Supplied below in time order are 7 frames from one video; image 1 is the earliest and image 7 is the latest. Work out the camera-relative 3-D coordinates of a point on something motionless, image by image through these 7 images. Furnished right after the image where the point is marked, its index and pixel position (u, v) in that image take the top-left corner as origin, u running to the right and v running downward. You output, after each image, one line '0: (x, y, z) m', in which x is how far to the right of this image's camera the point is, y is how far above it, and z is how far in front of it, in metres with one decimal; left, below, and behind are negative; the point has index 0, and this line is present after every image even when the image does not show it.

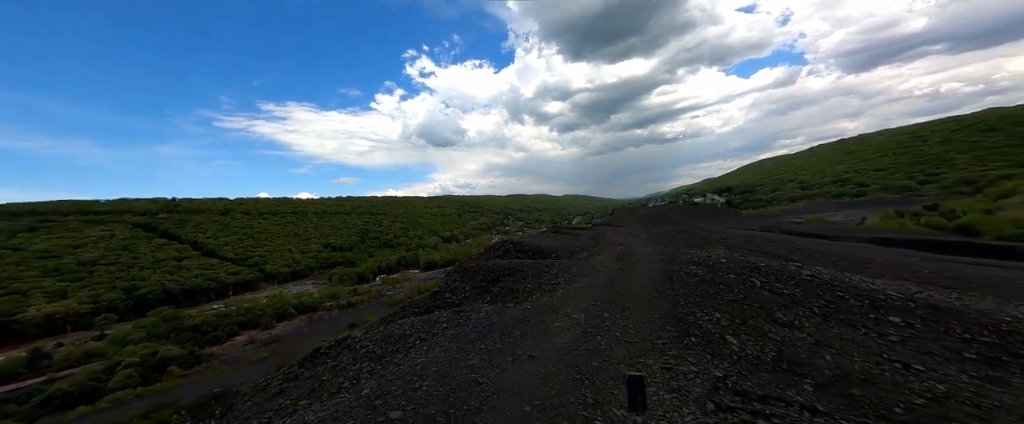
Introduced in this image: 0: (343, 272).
0: (-9.6, -3.3, +17.8) m
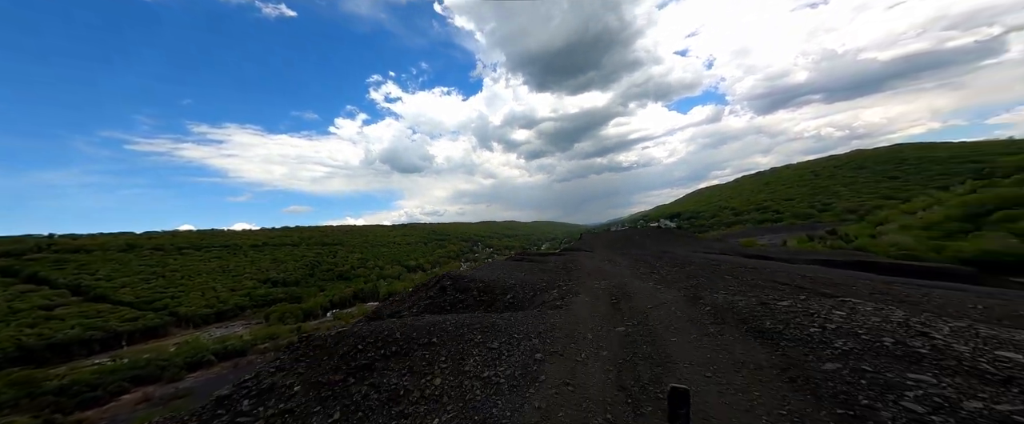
0: (-11.2, -4.8, +15.7) m
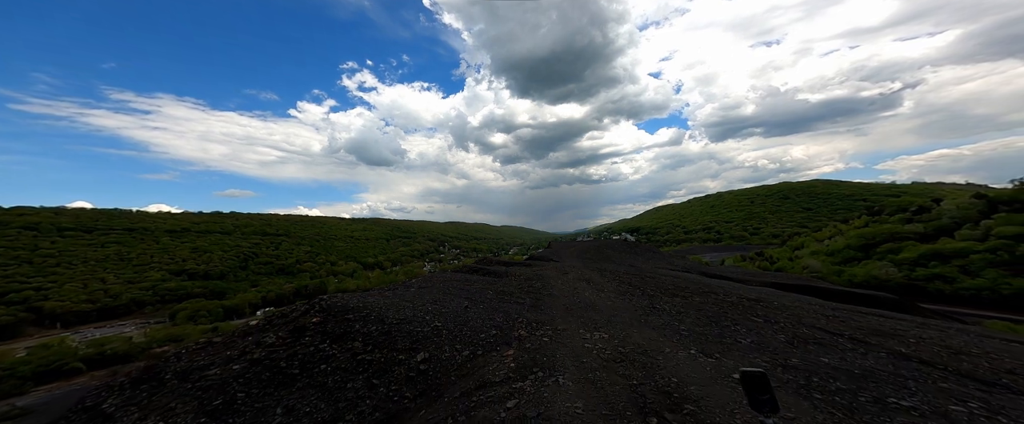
0: (-13.3, -4.1, +13.9) m
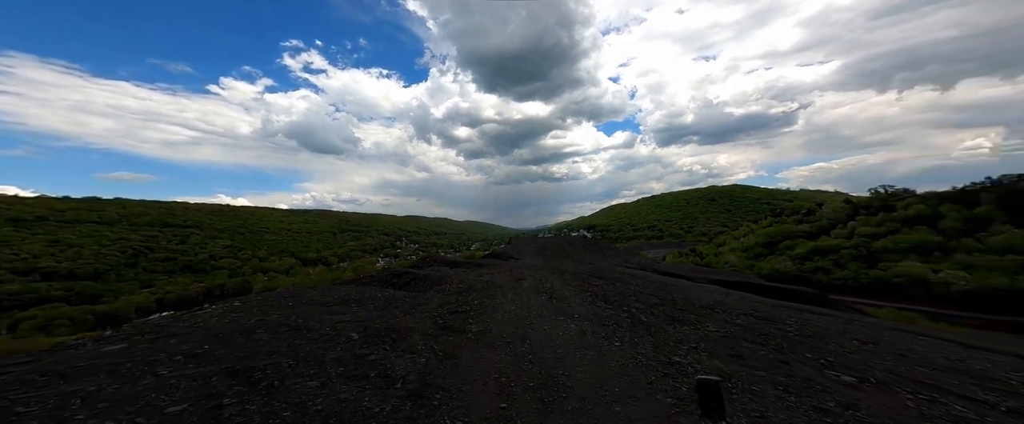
0: (-15.8, -3.6, +11.5) m
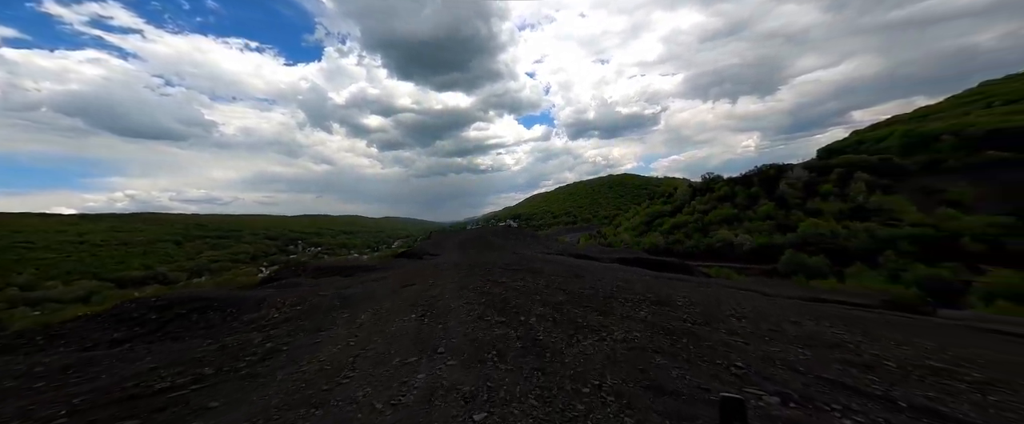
0: (-19.0, -4.2, +4.2) m
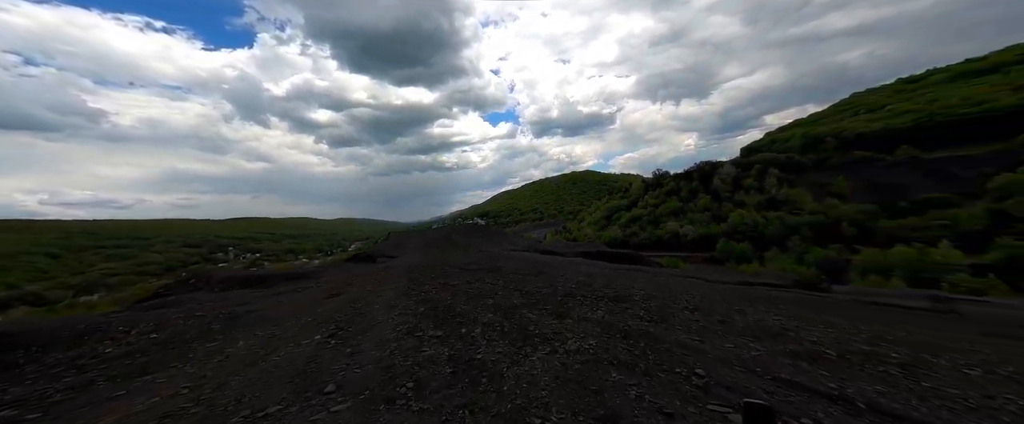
0: (-20.0, -4.5, -0.2) m
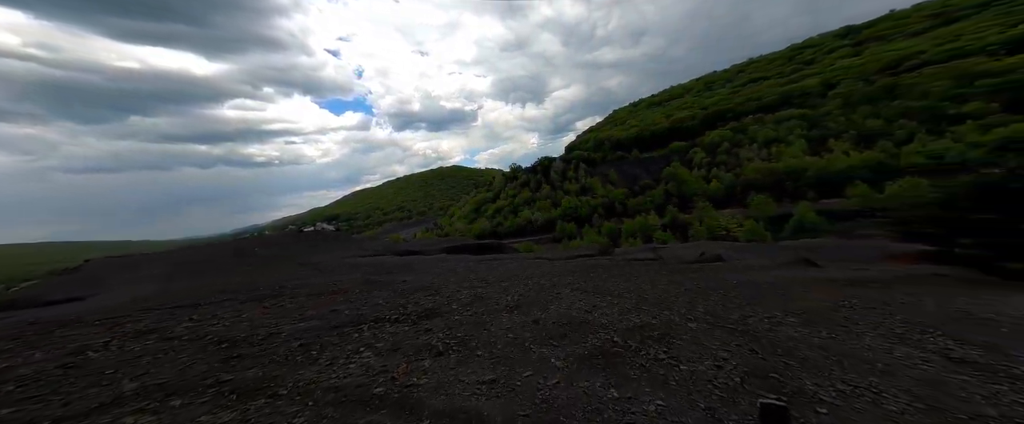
0: (-17.8, -6.0, -19.6) m
